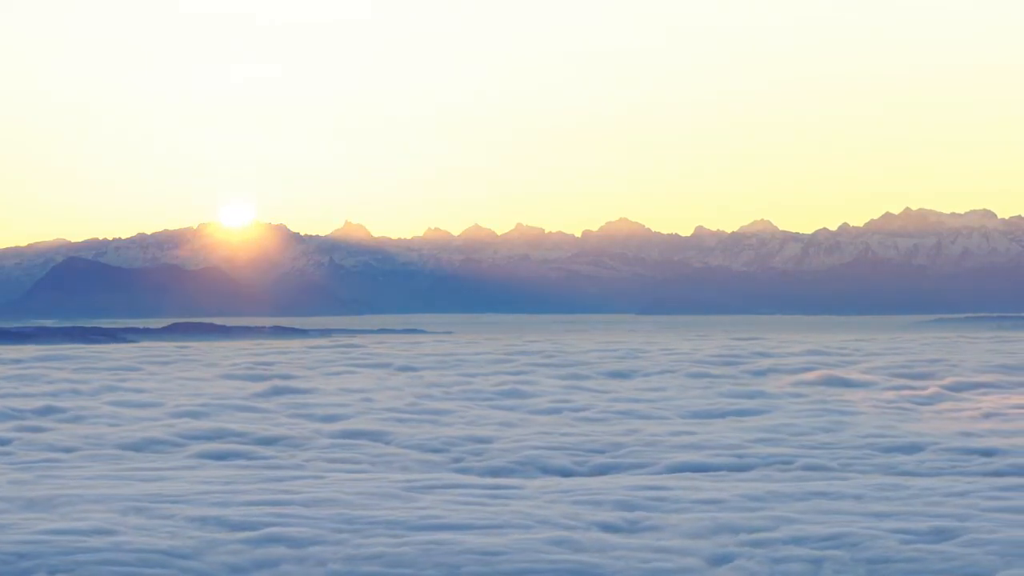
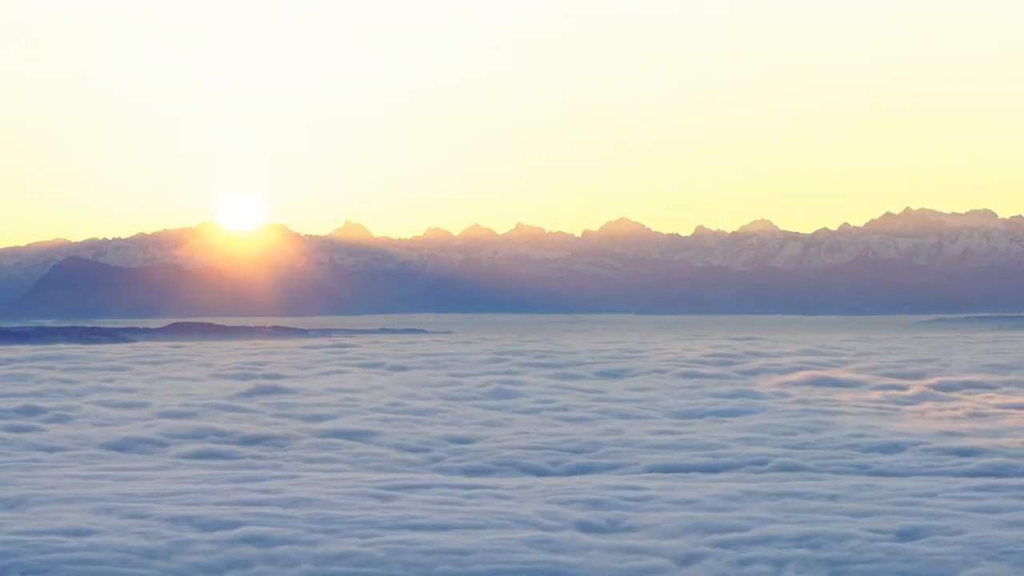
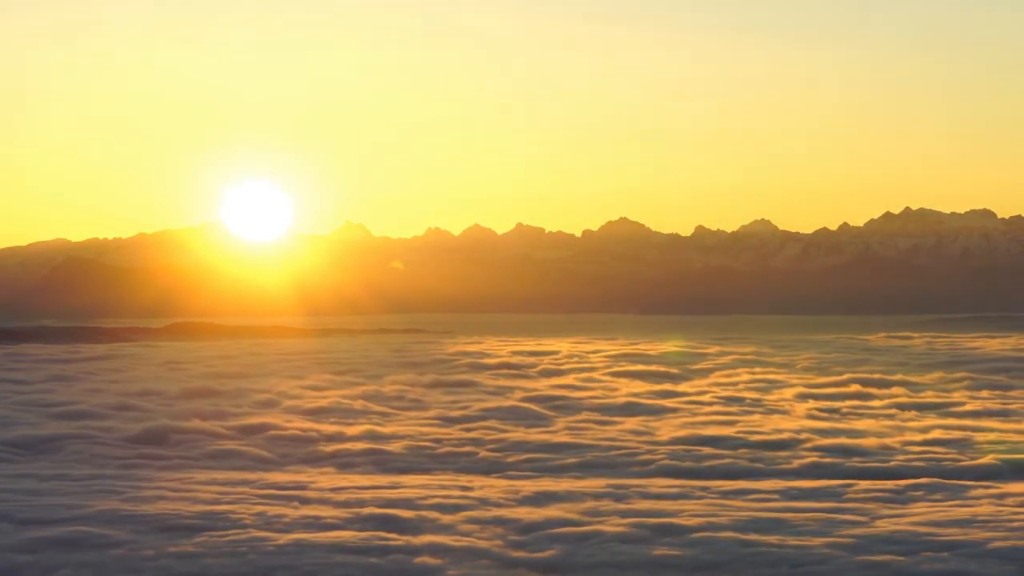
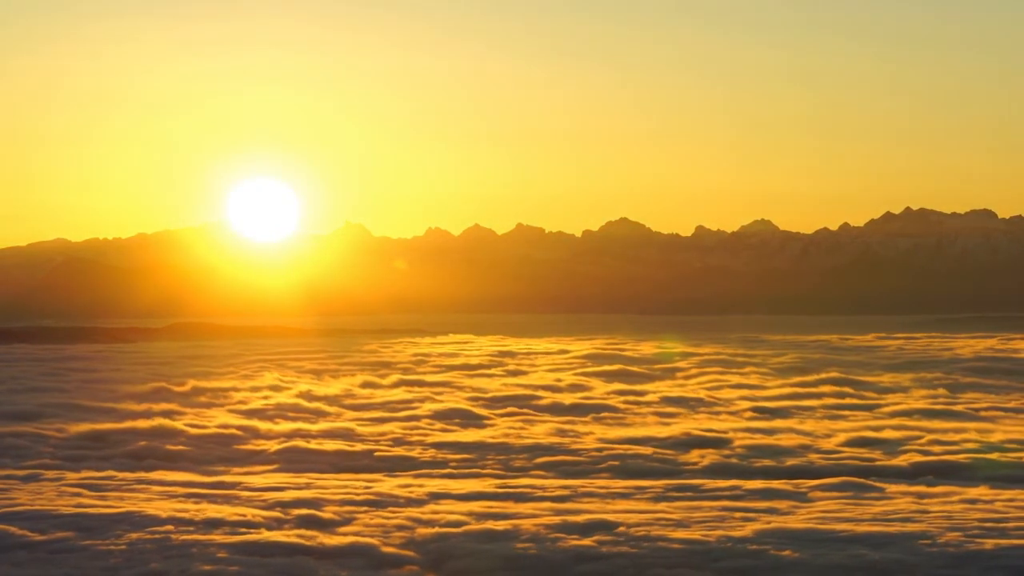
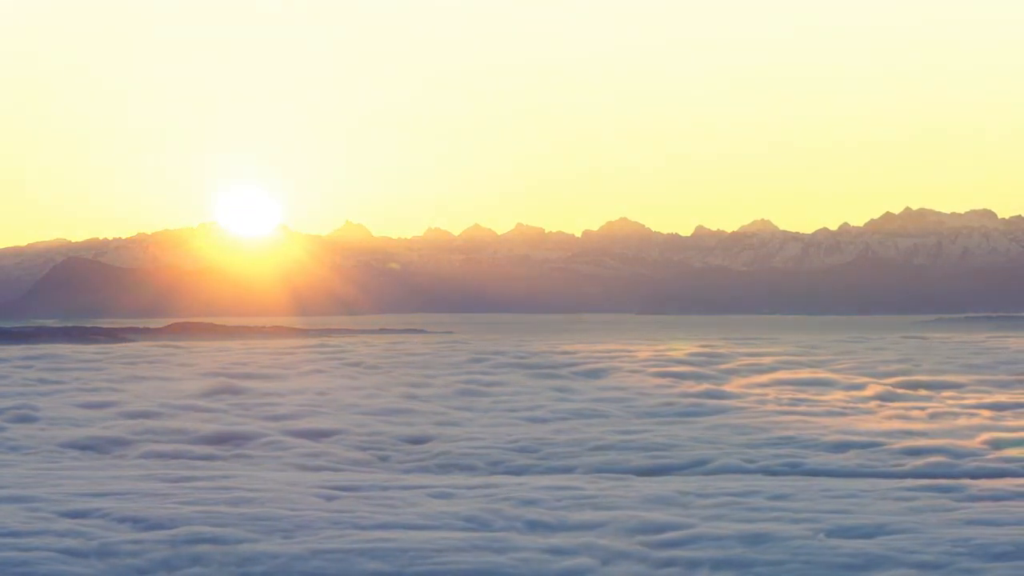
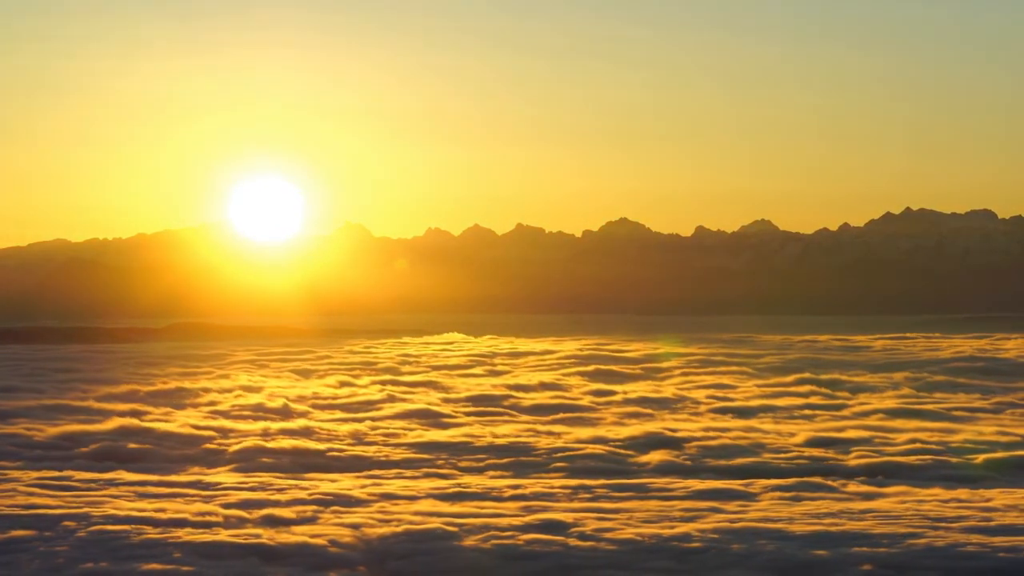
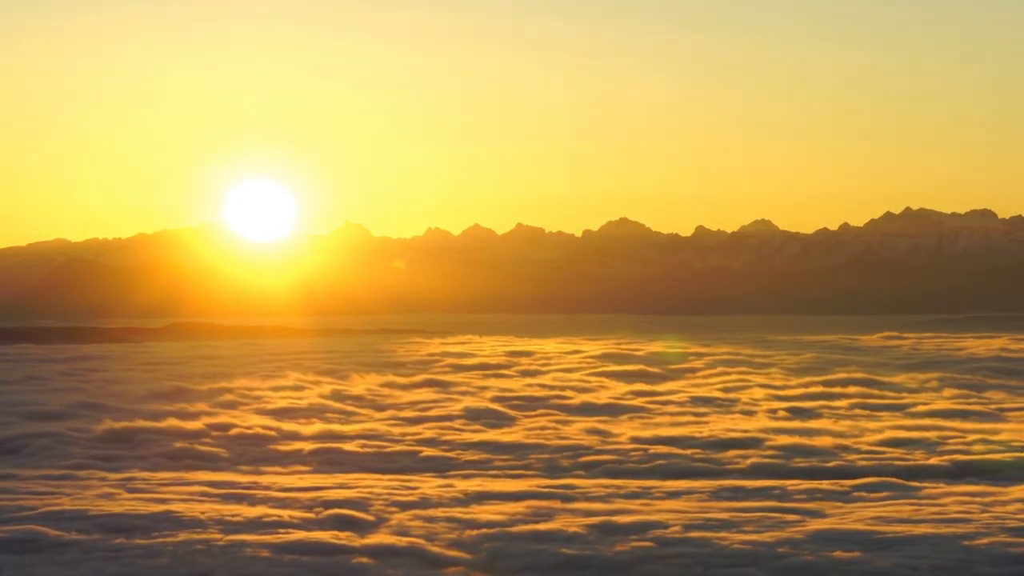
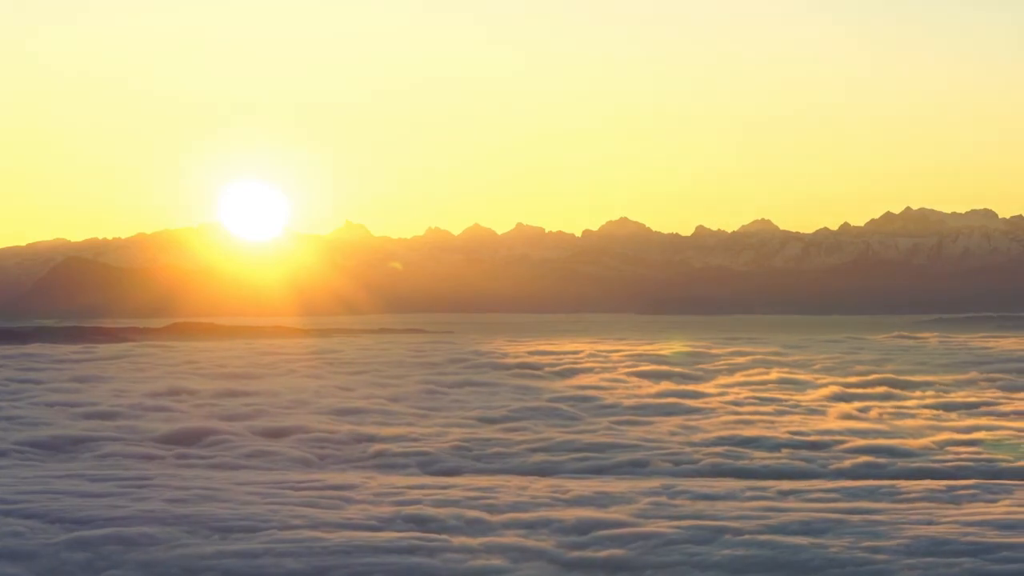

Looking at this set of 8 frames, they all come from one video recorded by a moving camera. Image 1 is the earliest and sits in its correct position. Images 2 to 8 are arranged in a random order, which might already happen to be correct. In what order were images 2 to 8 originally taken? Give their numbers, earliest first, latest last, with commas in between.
2, 5, 8, 3, 7, 4, 6
